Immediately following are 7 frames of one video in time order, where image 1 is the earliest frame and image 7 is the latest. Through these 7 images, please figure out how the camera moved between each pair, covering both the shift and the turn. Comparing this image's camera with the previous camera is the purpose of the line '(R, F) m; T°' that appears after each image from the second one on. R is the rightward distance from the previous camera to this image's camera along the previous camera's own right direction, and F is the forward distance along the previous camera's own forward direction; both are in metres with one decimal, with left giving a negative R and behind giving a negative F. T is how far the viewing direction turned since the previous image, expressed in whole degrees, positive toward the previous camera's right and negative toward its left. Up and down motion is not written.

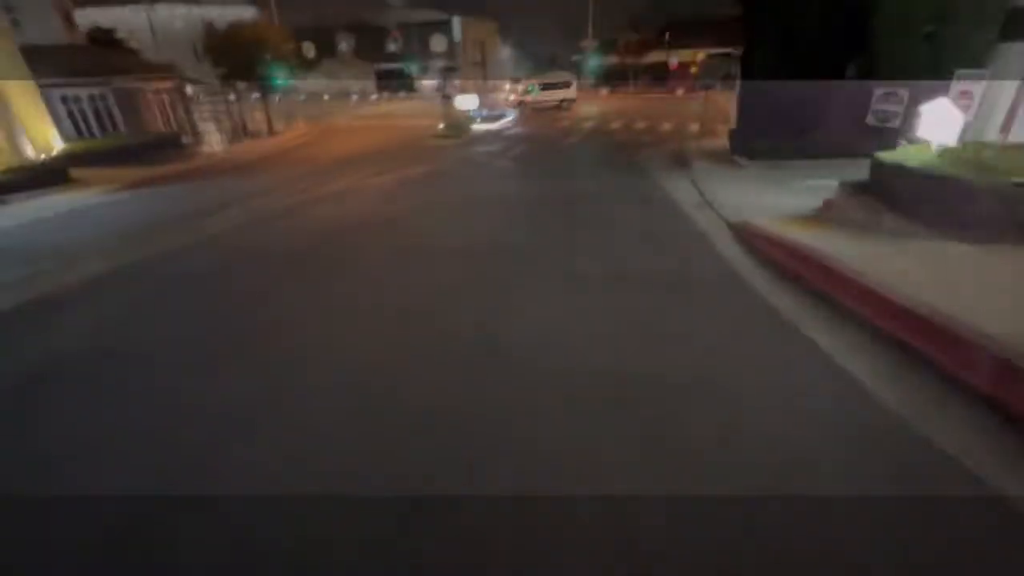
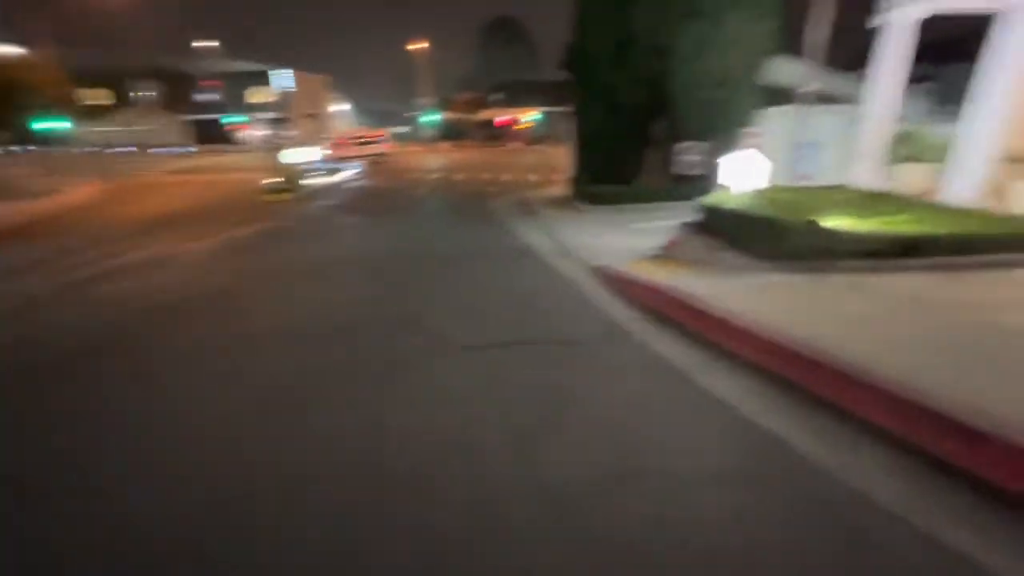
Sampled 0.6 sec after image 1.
(-0.4, +0.7) m; +18°
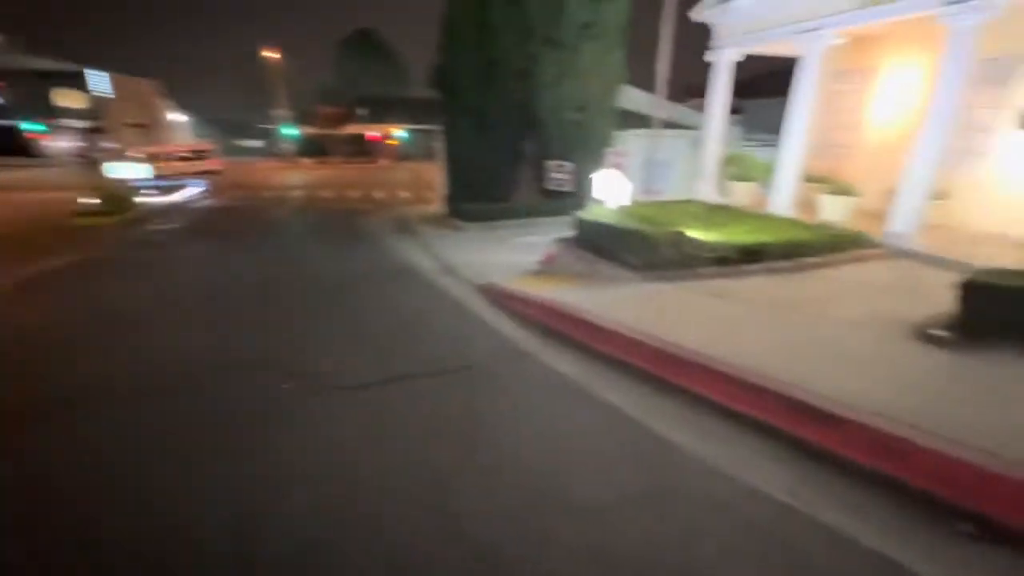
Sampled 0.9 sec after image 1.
(-0.1, +0.3) m; +15°
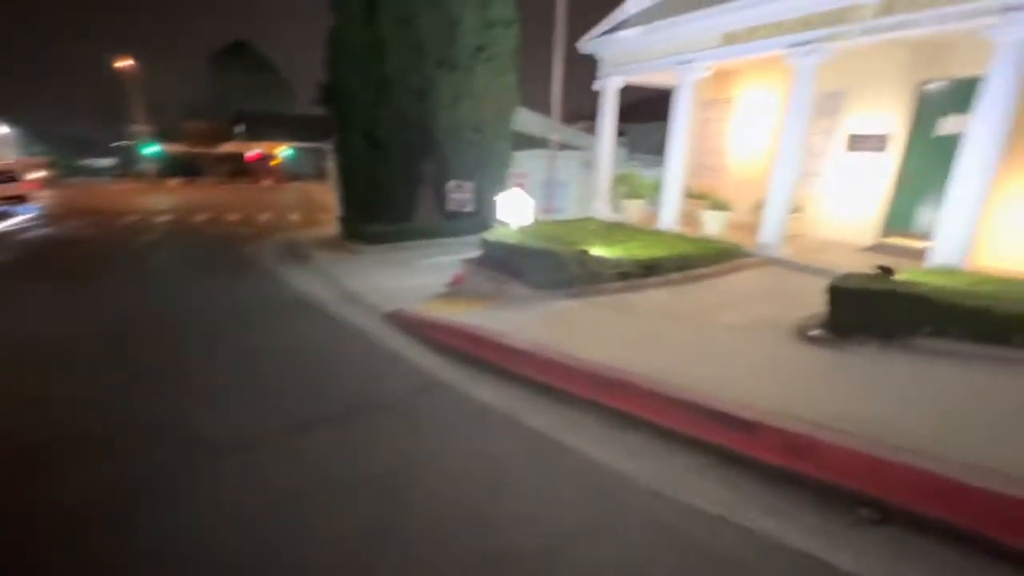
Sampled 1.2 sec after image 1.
(-0.1, +0.3) m; +12°
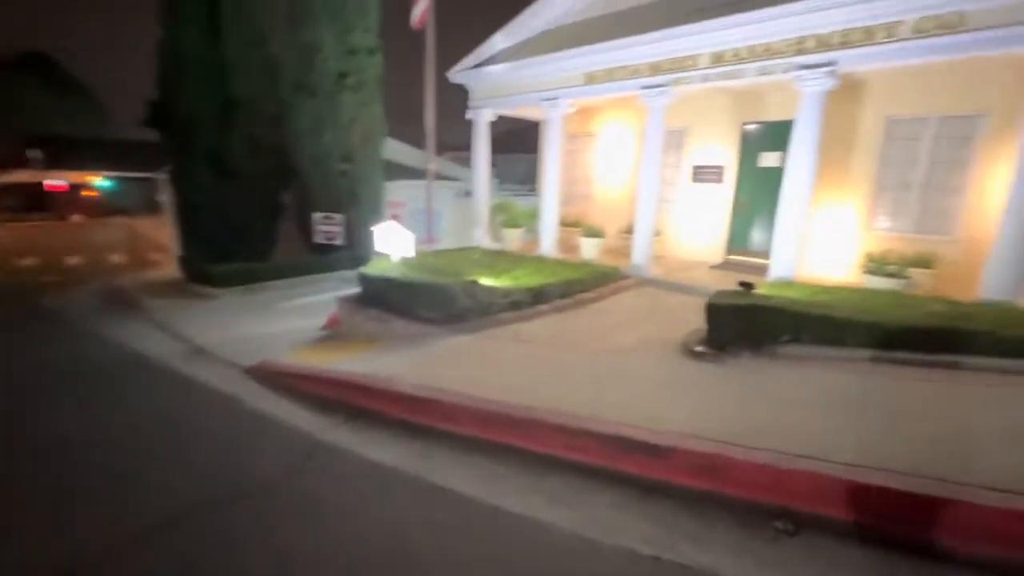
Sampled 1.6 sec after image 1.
(-0.2, +0.4) m; +15°
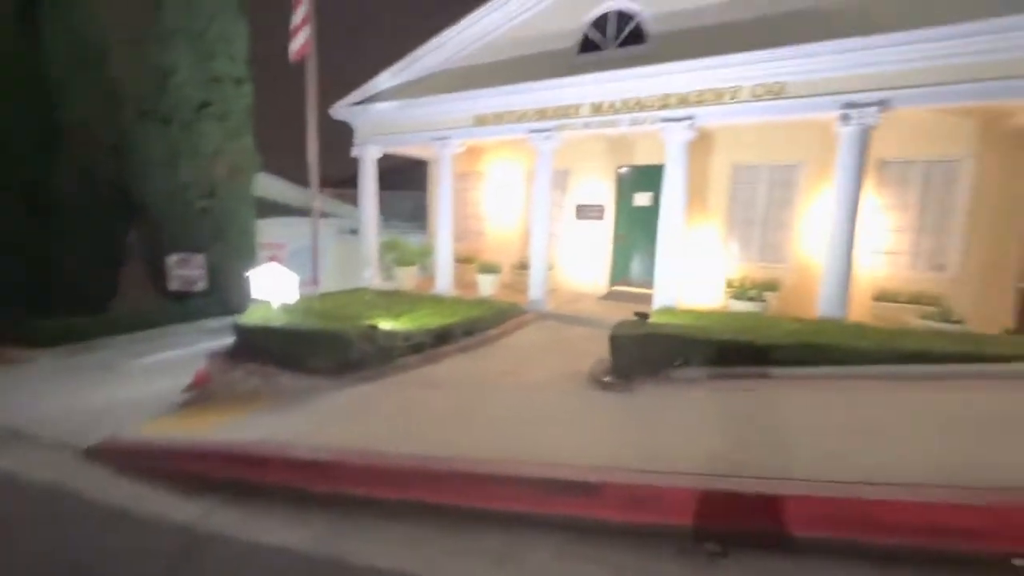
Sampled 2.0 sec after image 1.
(-0.3, +0.2) m; +14°
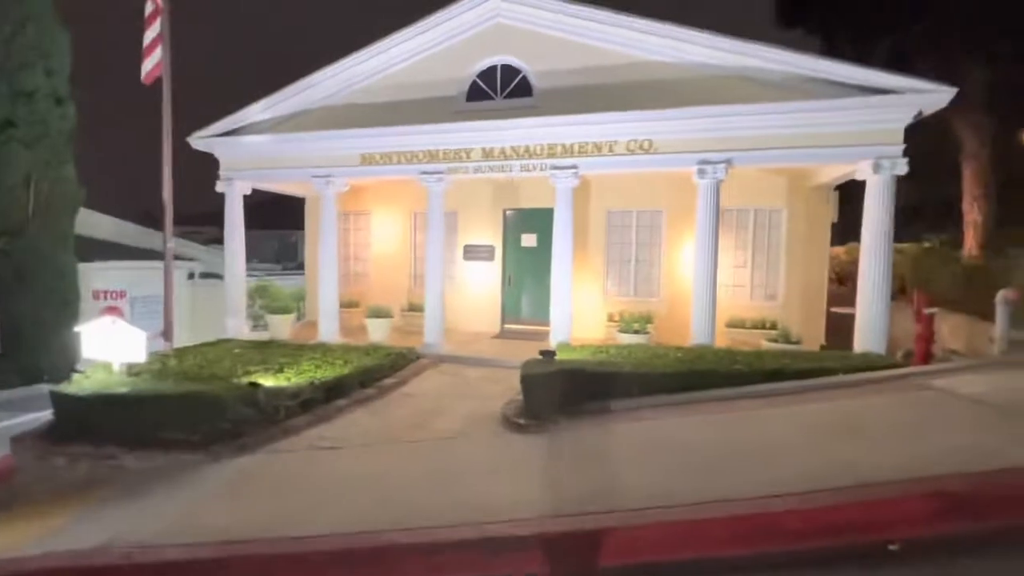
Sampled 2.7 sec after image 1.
(-0.5, +0.2) m; +15°
